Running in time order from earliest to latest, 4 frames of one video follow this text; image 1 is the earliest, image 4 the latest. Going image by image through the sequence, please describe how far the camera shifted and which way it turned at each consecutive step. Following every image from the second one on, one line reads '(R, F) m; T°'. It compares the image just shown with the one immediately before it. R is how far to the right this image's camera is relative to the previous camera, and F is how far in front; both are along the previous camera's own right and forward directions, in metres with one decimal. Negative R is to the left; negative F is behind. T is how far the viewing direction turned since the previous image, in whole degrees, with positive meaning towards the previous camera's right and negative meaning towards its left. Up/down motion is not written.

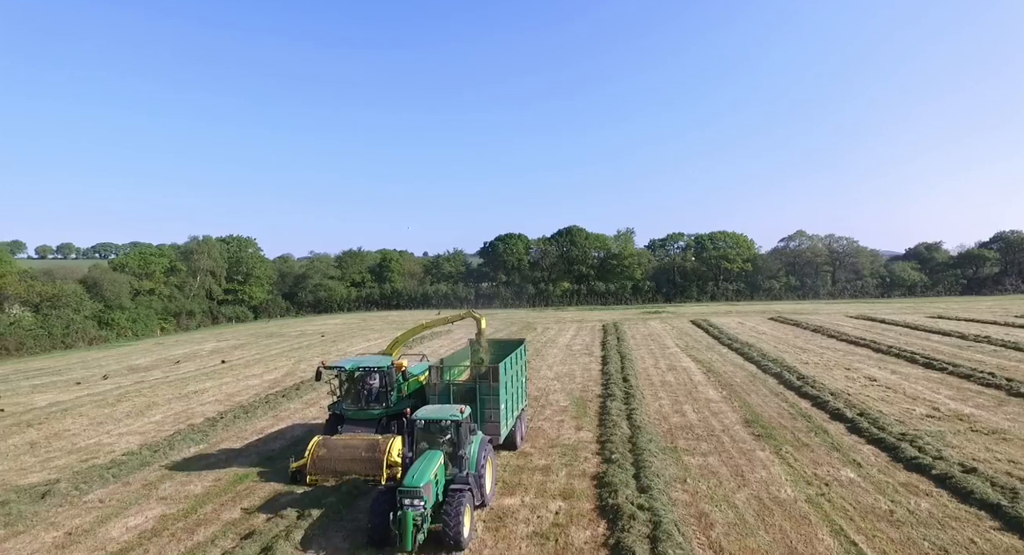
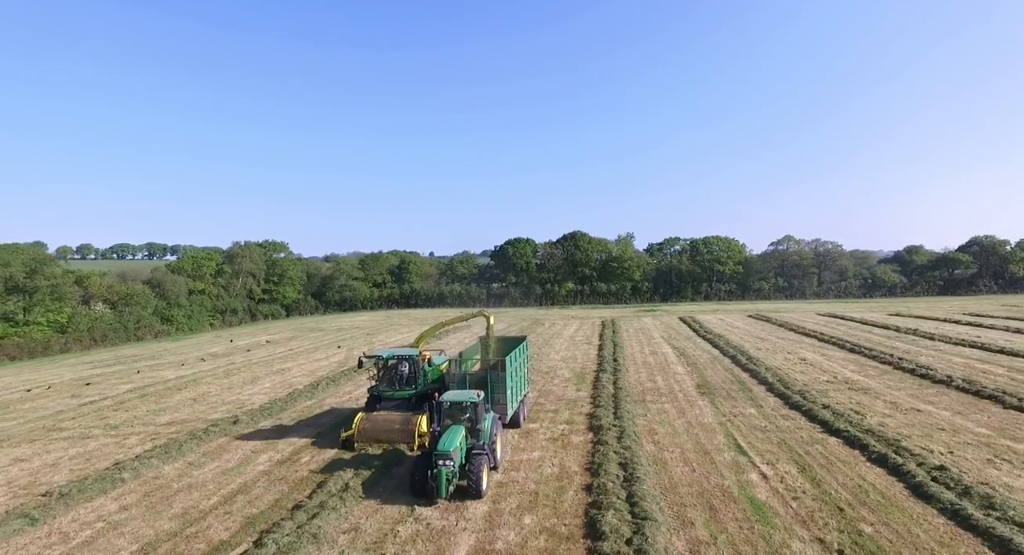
(-0.5, -4.9) m; -1°
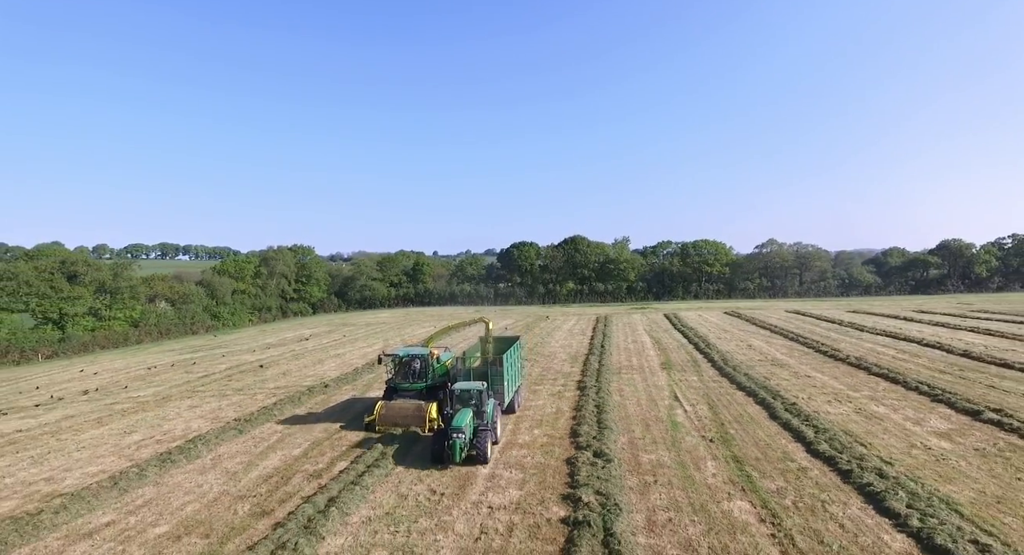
(-0.3, -5.5) m; 0°
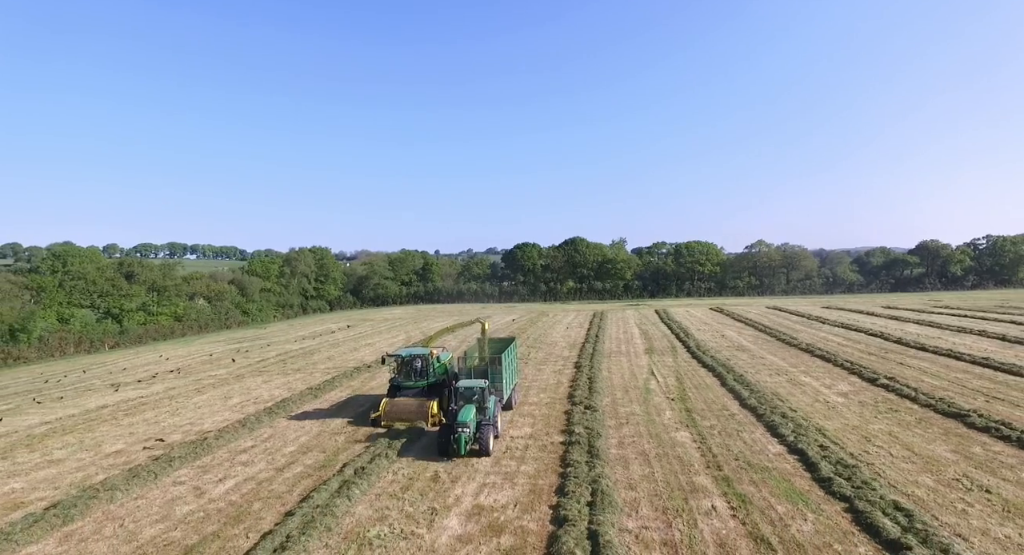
(-0.4, -4.2) m; 0°
